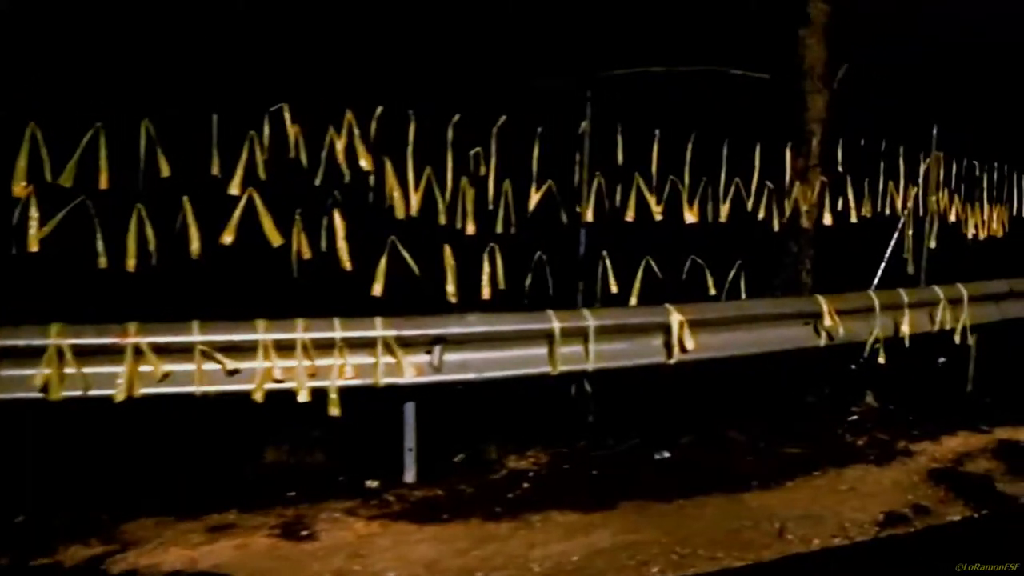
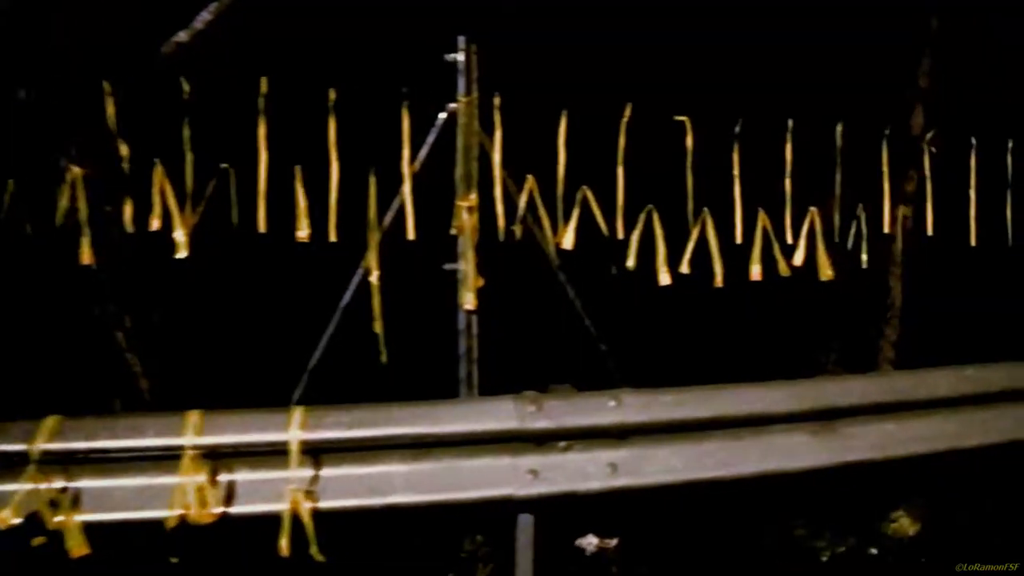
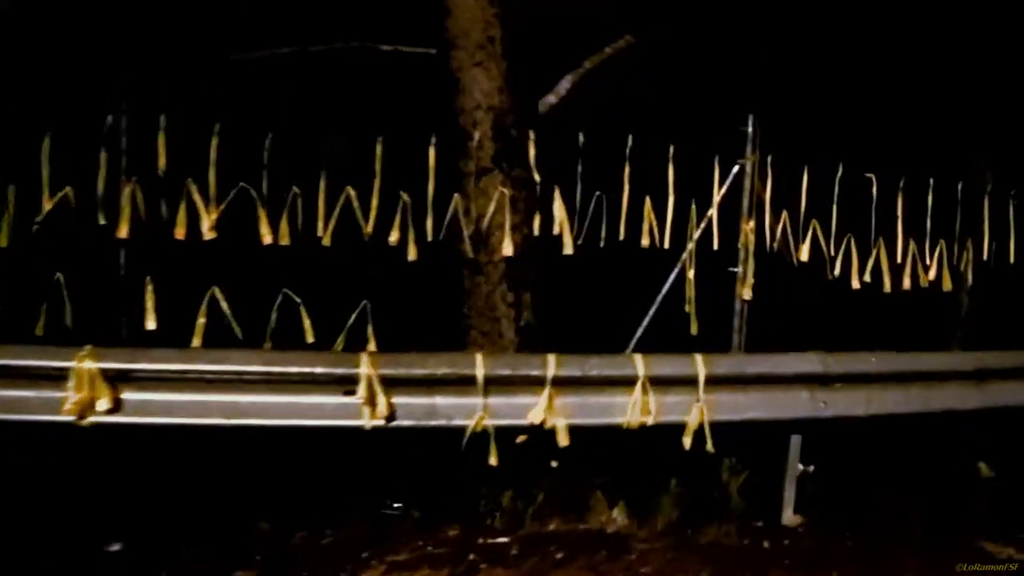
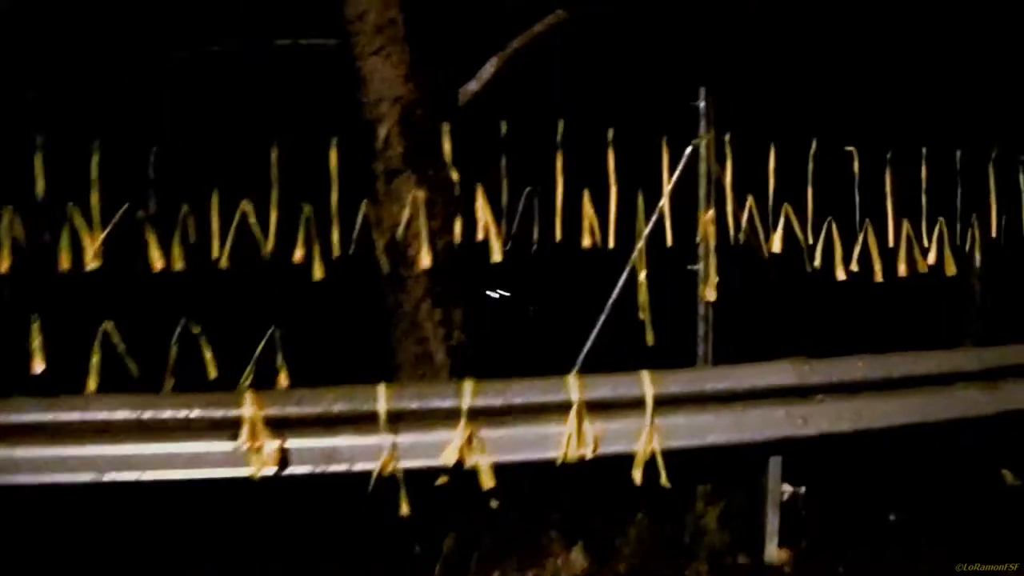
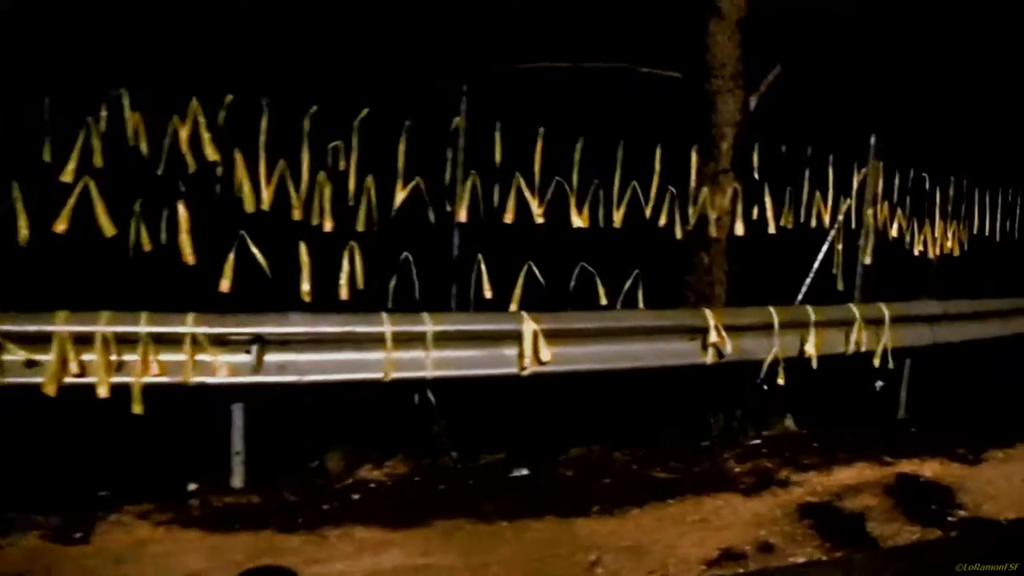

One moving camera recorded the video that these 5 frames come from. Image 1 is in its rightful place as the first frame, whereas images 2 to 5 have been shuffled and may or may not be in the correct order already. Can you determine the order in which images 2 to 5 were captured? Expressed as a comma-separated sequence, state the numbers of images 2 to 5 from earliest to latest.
5, 3, 4, 2
